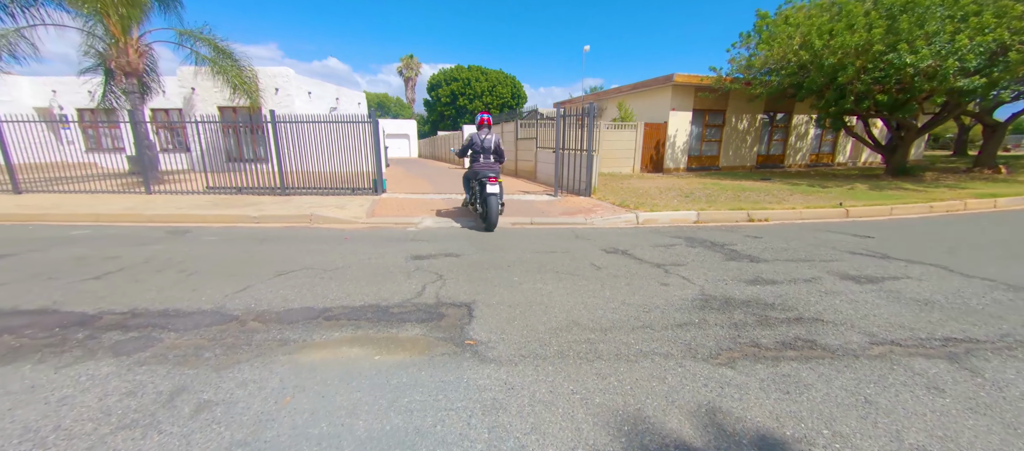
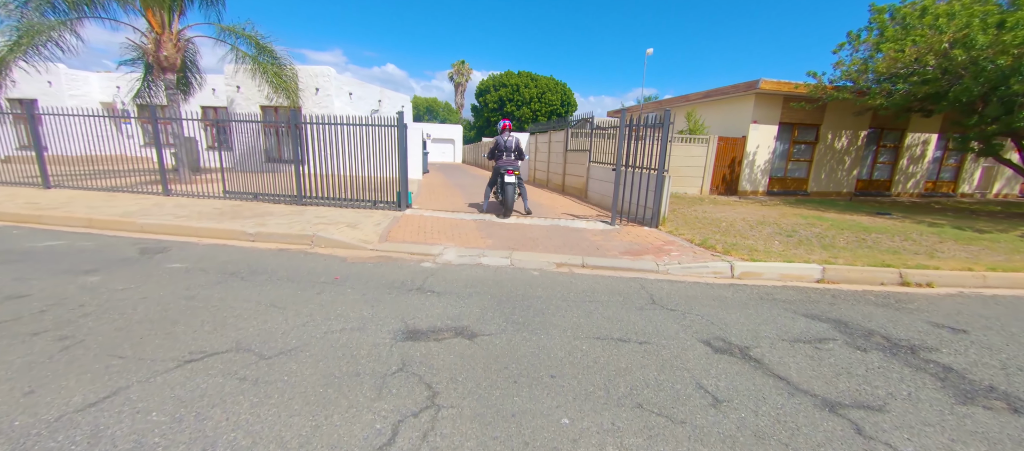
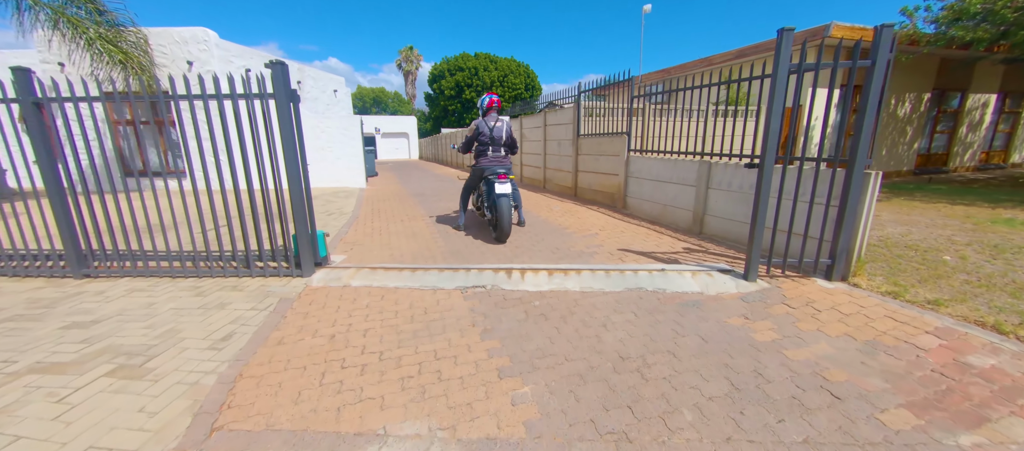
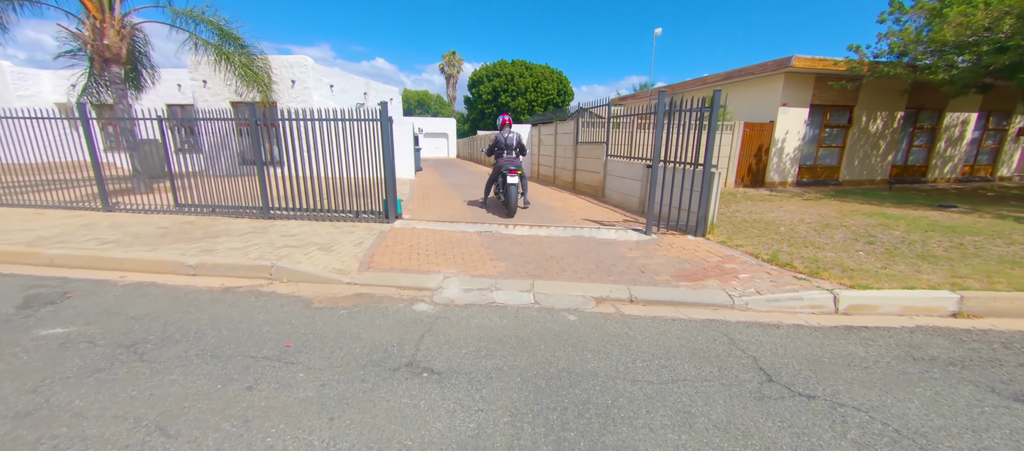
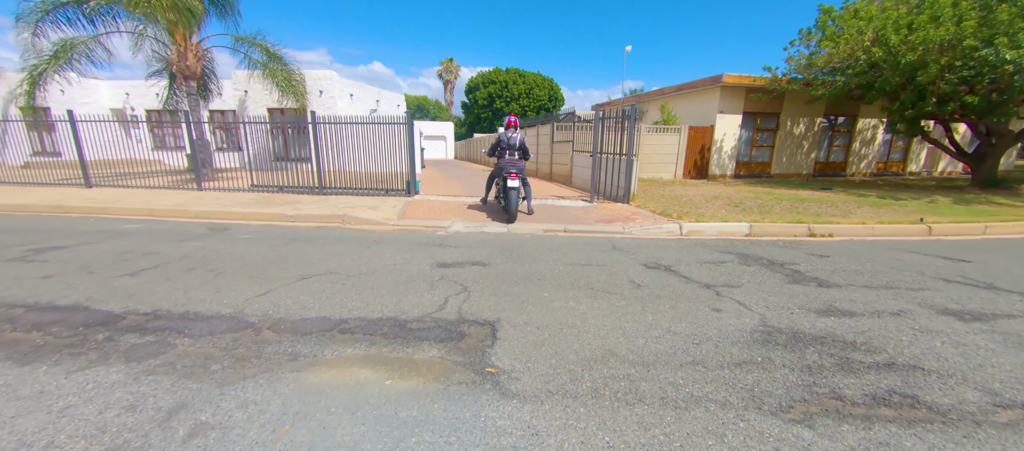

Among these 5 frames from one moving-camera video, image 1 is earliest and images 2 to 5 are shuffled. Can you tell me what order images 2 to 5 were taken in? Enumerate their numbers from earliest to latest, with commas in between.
5, 2, 4, 3
